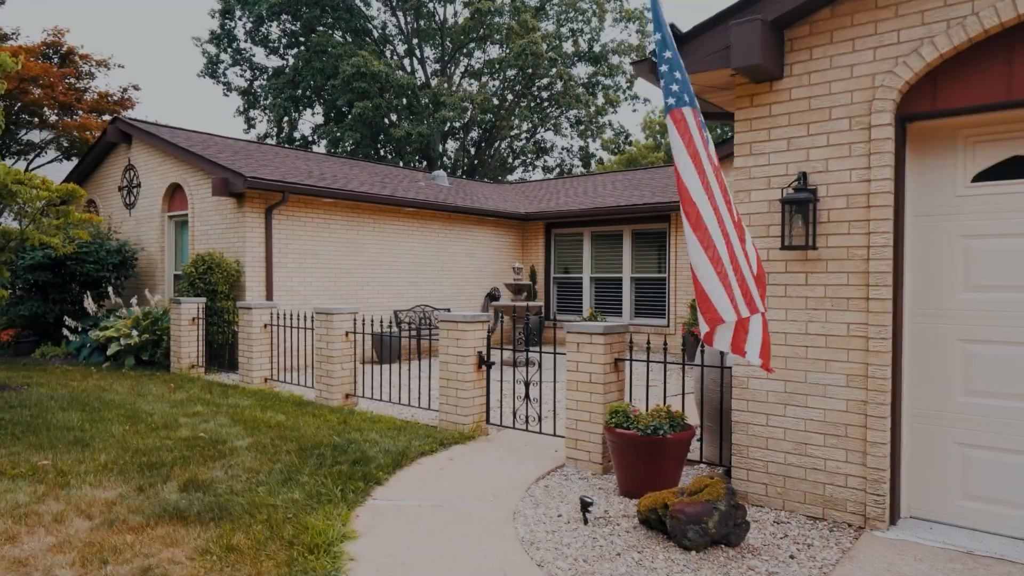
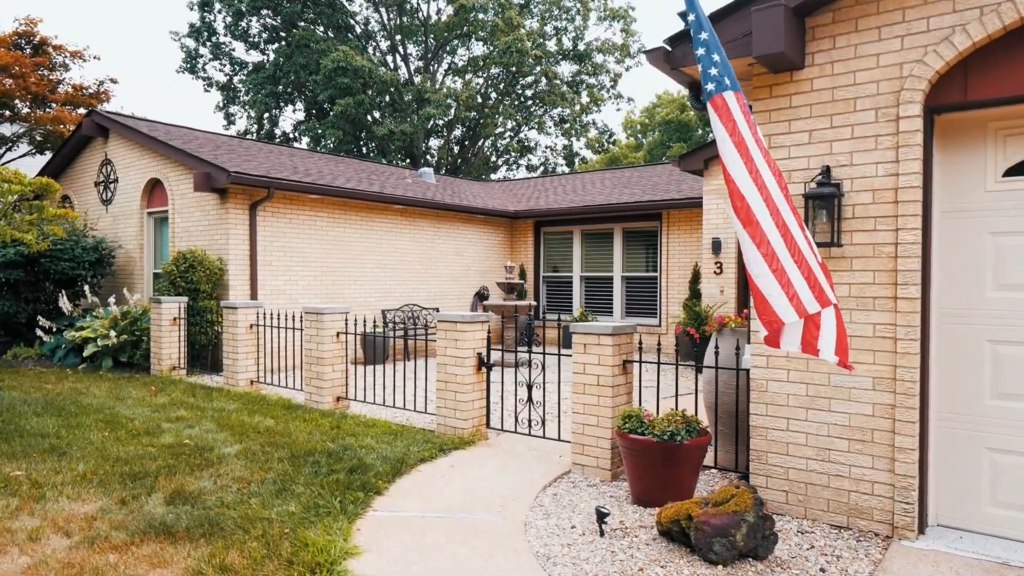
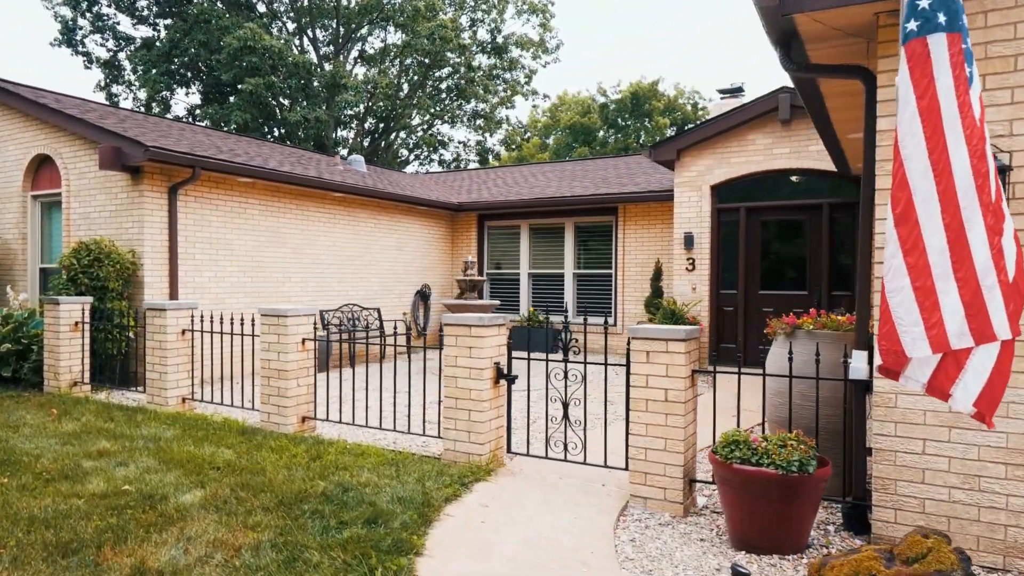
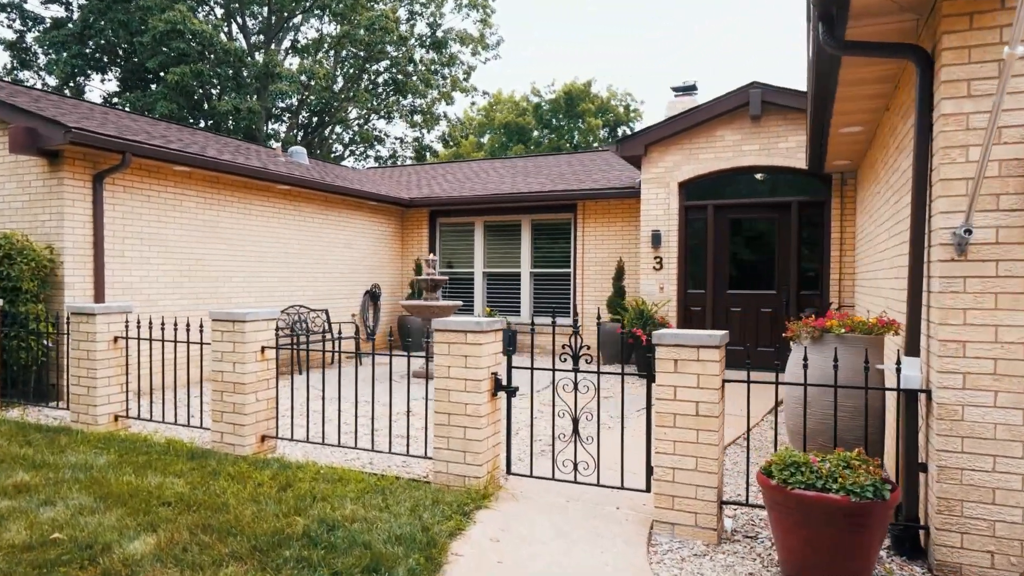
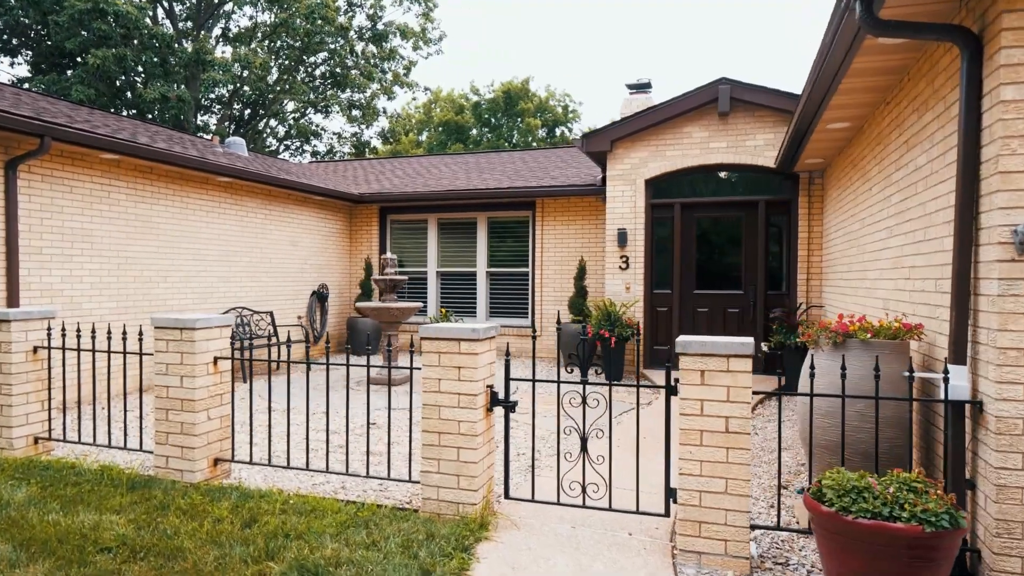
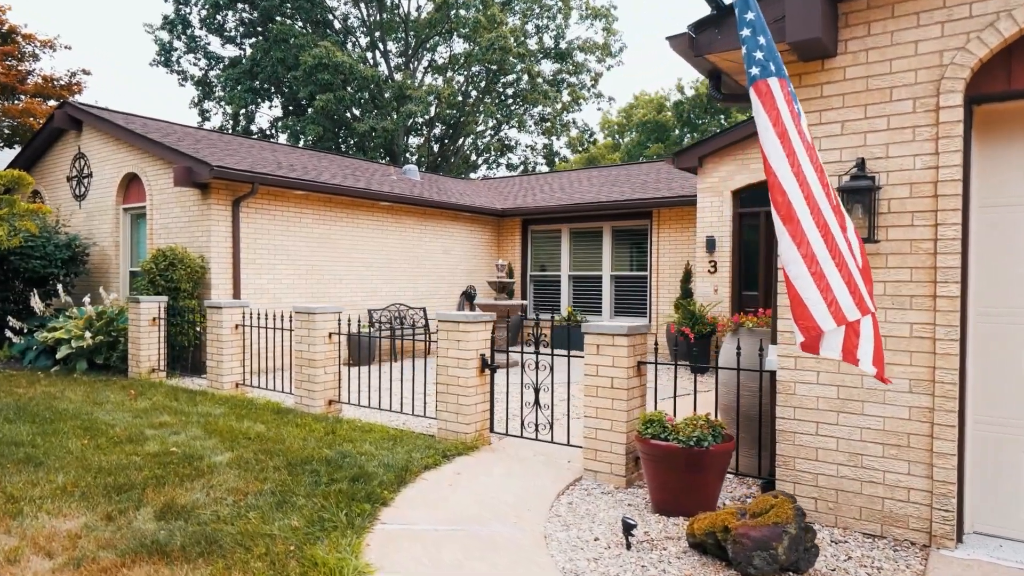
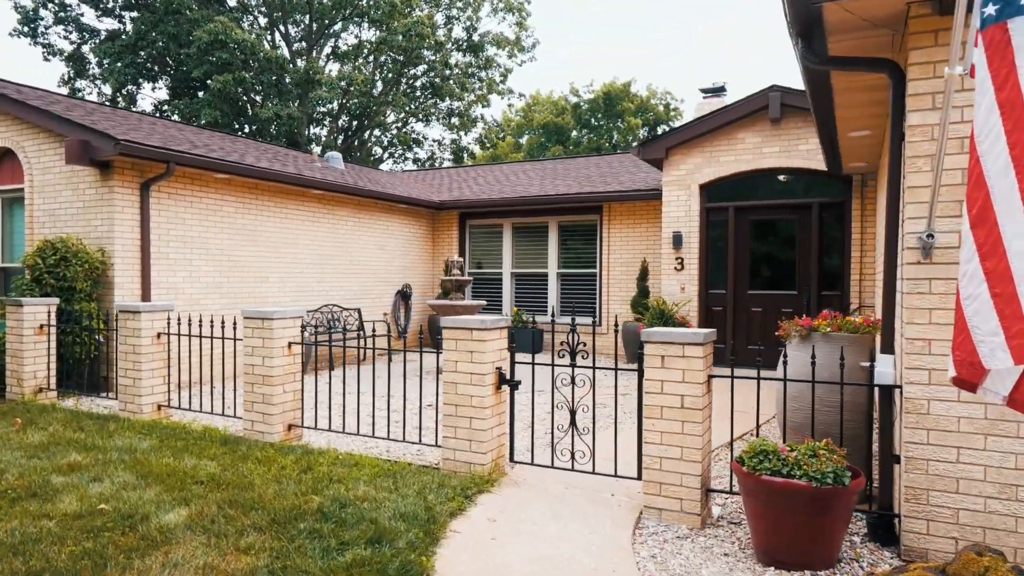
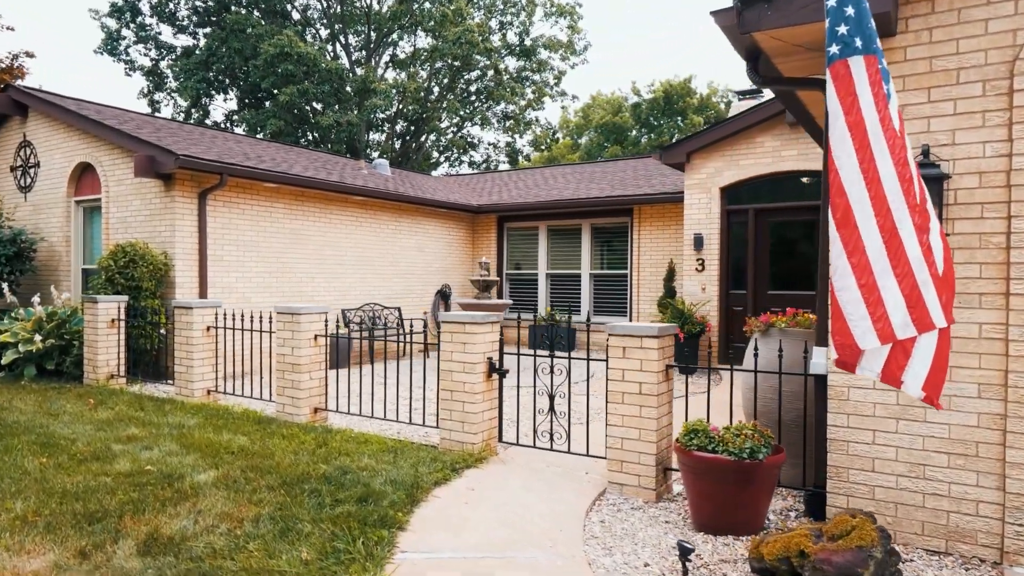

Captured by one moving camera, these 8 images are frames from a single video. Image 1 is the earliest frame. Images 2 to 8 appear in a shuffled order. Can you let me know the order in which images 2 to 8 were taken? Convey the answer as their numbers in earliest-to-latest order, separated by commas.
2, 6, 8, 3, 7, 4, 5
